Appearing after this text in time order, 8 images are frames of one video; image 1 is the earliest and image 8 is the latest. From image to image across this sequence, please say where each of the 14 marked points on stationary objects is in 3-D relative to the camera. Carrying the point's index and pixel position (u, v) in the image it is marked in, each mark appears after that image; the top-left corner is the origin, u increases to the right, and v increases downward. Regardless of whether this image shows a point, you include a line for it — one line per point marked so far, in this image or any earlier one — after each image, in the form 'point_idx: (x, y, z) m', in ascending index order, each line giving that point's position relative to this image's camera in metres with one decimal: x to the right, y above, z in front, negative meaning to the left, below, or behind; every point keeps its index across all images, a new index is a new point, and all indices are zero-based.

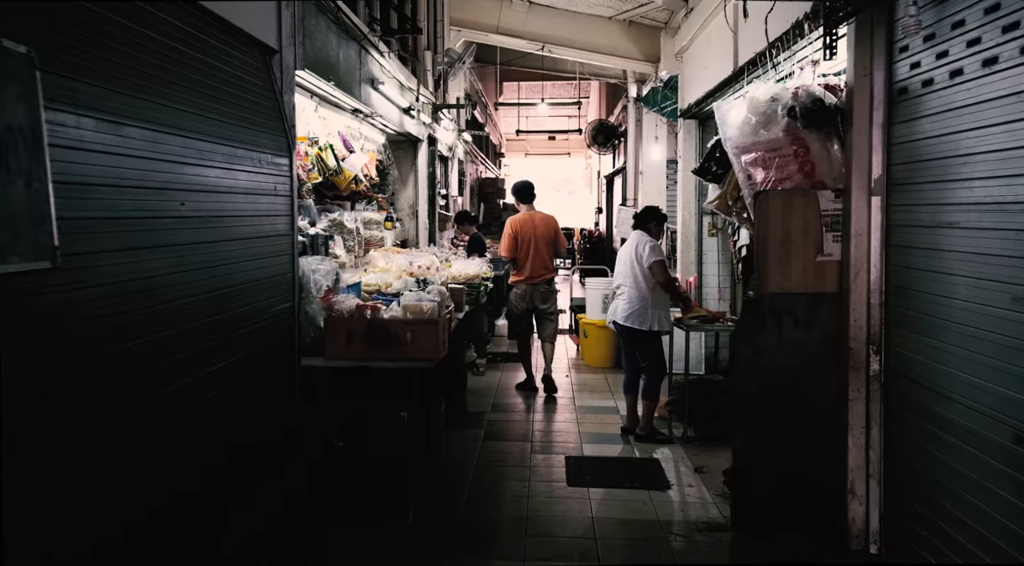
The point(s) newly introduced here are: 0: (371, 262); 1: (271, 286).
0: (-0.9, +0.1, +4.5) m
1: (-1.0, 0.0, +3.1) m
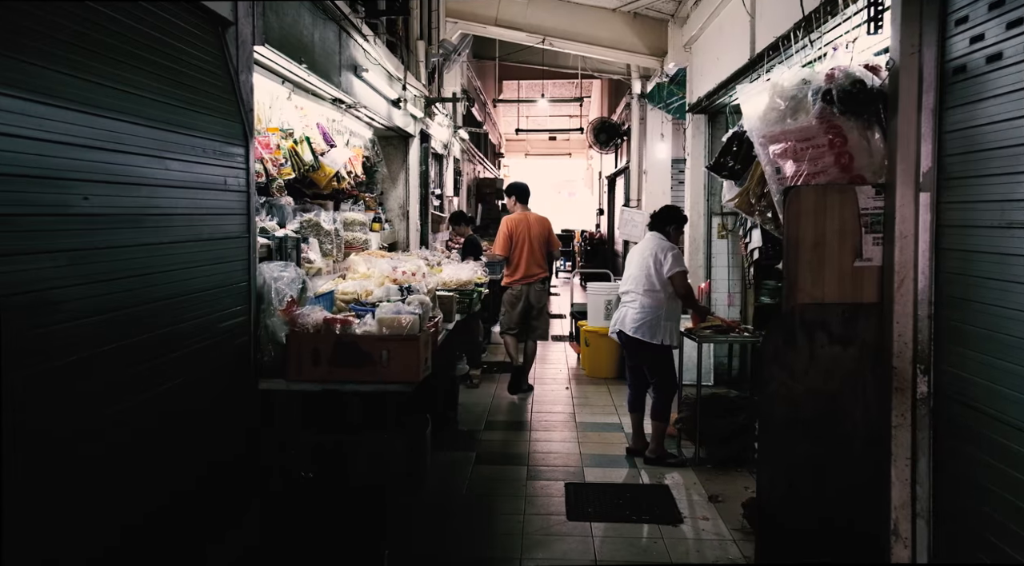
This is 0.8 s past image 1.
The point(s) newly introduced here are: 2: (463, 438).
0: (-0.9, +0.1, +4.1) m
1: (-1.0, 0.0, +2.7) m
2: (-0.3, -1.0, +4.5) m
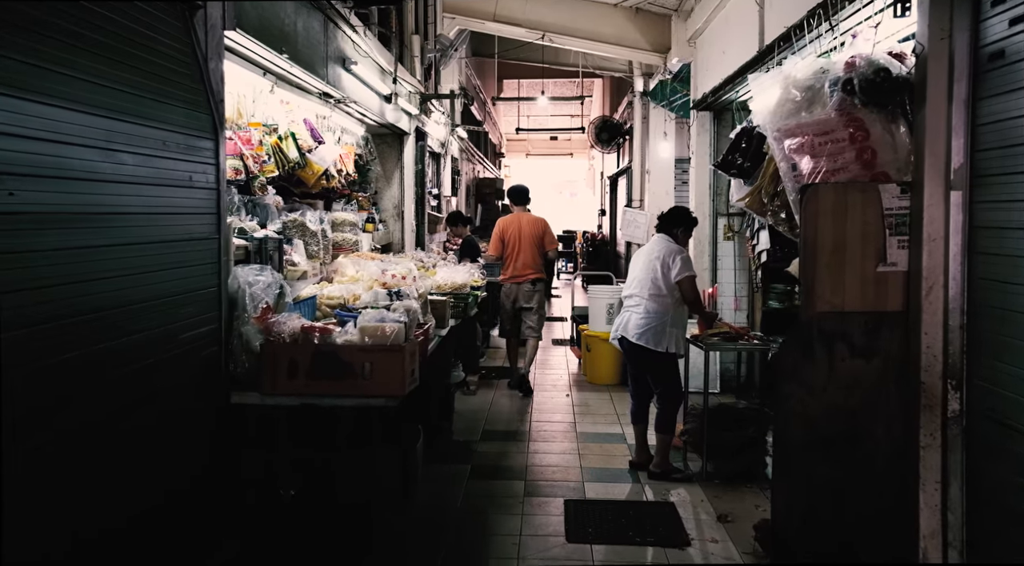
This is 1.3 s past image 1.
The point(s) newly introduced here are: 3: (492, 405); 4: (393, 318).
0: (-0.9, +0.1, +3.9) m
1: (-1.1, -0.1, +2.5) m
2: (-0.3, -1.0, +4.3) m
3: (-0.1, -0.9, +5.5) m
4: (-0.4, -0.1, +2.6) m
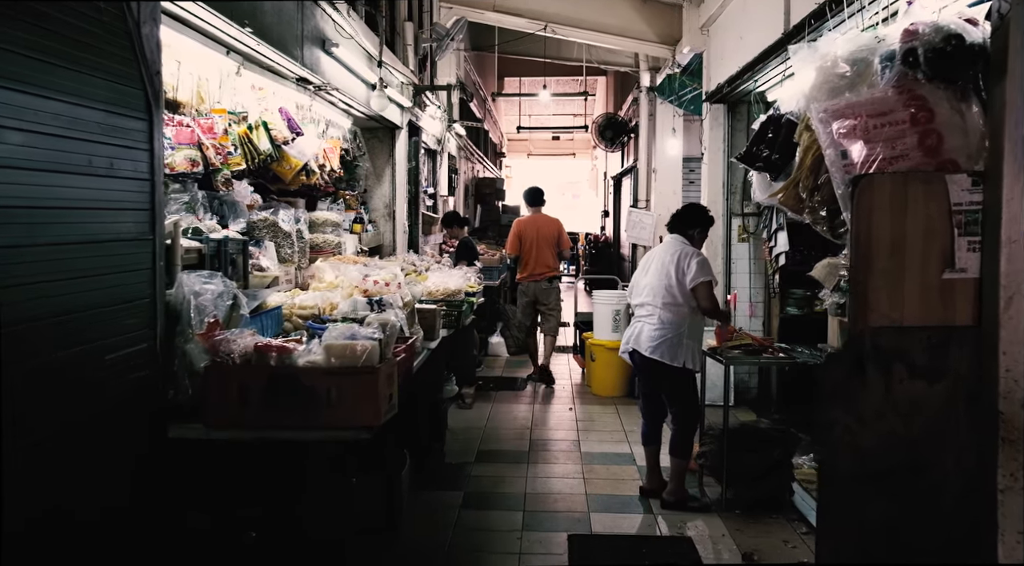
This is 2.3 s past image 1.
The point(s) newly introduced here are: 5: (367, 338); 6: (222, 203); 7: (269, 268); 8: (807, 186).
0: (-0.9, 0.0, +3.5) m
1: (-1.1, -0.1, +2.1) m
2: (-0.3, -1.0, +3.9) m
3: (-0.2, -0.9, +5.1) m
4: (-0.4, -0.2, +2.2) m
5: (-0.4, -0.2, +2.2) m
6: (-1.3, +0.4, +3.2) m
7: (-1.0, +0.1, +3.1) m
8: (+1.0, +0.3, +2.5) m
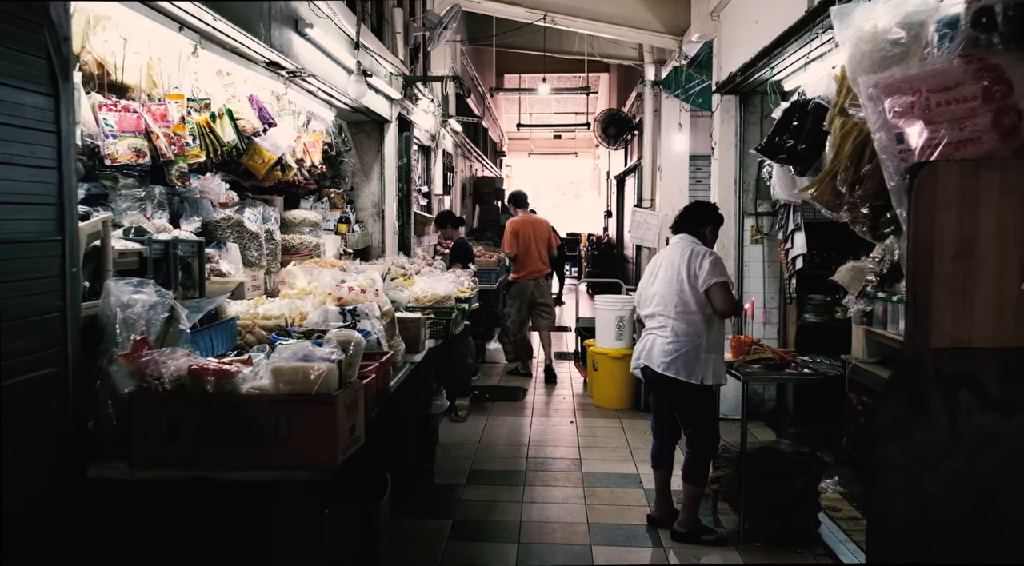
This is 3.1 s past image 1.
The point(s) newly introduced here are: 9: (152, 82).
0: (-1.0, 0.0, +3.1) m
1: (-1.1, -0.1, +1.7) m
2: (-0.4, -1.0, +3.5) m
3: (-0.2, -1.0, +4.7) m
4: (-0.5, -0.2, +1.8) m
5: (-0.5, -0.2, +1.8) m
6: (-1.3, +0.3, +2.9) m
7: (-1.1, 0.0, +2.8) m
8: (+1.0, +0.3, +2.2) m
9: (-1.3, +0.8, +2.7) m
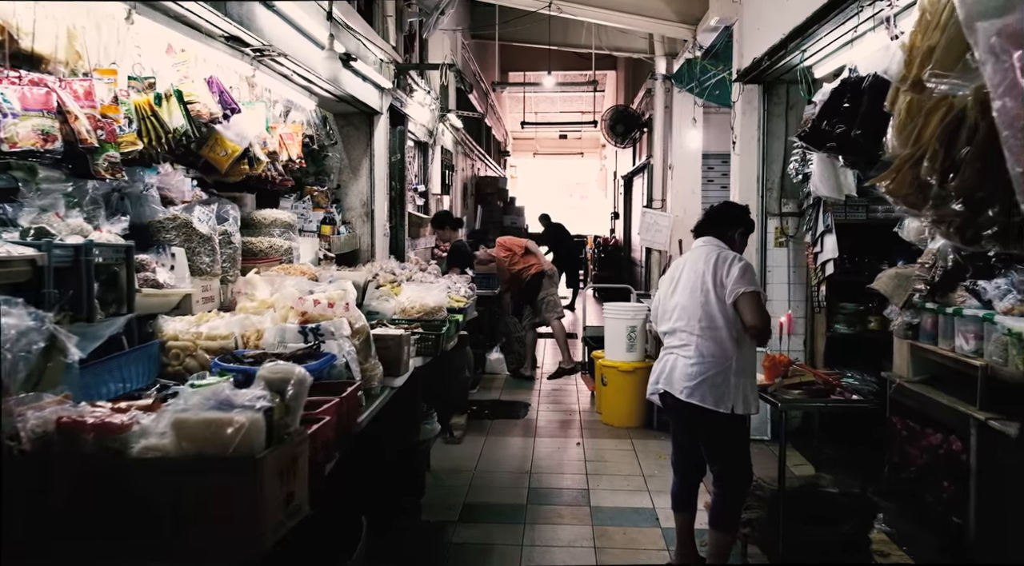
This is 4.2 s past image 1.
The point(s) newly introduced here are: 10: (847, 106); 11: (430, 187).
0: (-1.0, 0.0, +2.7) m
1: (-1.1, -0.1, +1.2) m
2: (-0.4, -1.1, +3.1) m
3: (-0.2, -1.0, +4.2) m
4: (-0.5, -0.2, +1.4) m
5: (-0.5, -0.2, +1.3) m
6: (-1.3, +0.3, +2.4) m
7: (-1.1, 0.0, +2.3) m
8: (+1.0, +0.3, +1.7) m
9: (-1.4, +0.7, +2.3) m
10: (+1.1, +0.6, +2.4) m
11: (-0.8, +0.9, +6.8) m
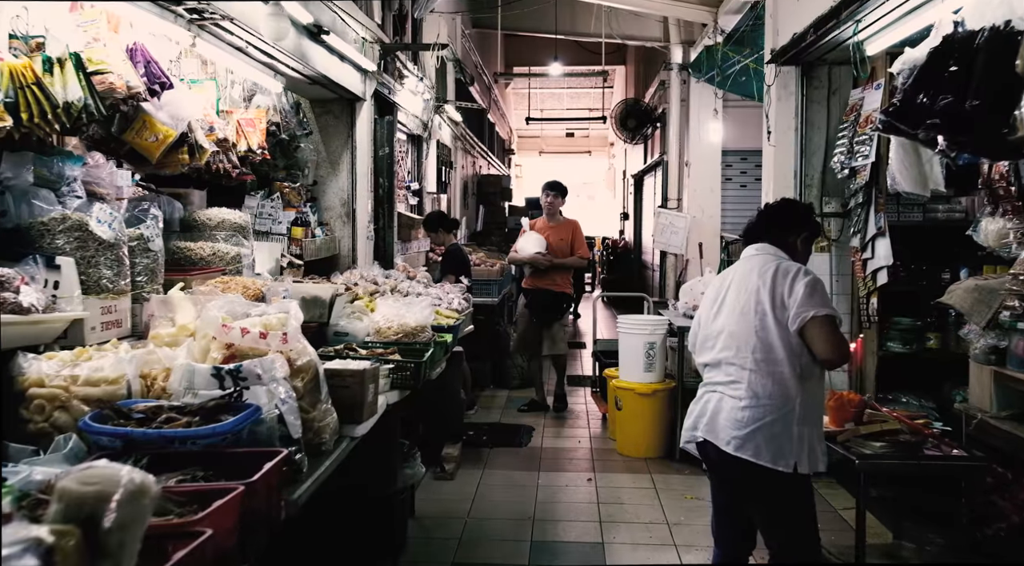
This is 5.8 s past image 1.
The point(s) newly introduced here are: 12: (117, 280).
0: (-1.0, -0.1, +2.1) m
1: (-1.2, -0.2, +0.6) m
2: (-0.4, -1.1, +2.5) m
3: (-0.2, -1.1, +3.6) m
4: (-0.5, -0.3, +0.8) m
5: (-0.5, -0.3, +0.7) m
6: (-1.3, +0.2, +1.8) m
7: (-1.1, -0.1, +1.7) m
8: (+1.0, +0.2, +1.1) m
9: (-1.4, +0.7, +1.7) m
10: (+1.1, +0.5, +1.8) m
11: (-0.7, +0.8, +6.2) m
12: (-1.1, 0.0, +2.0) m
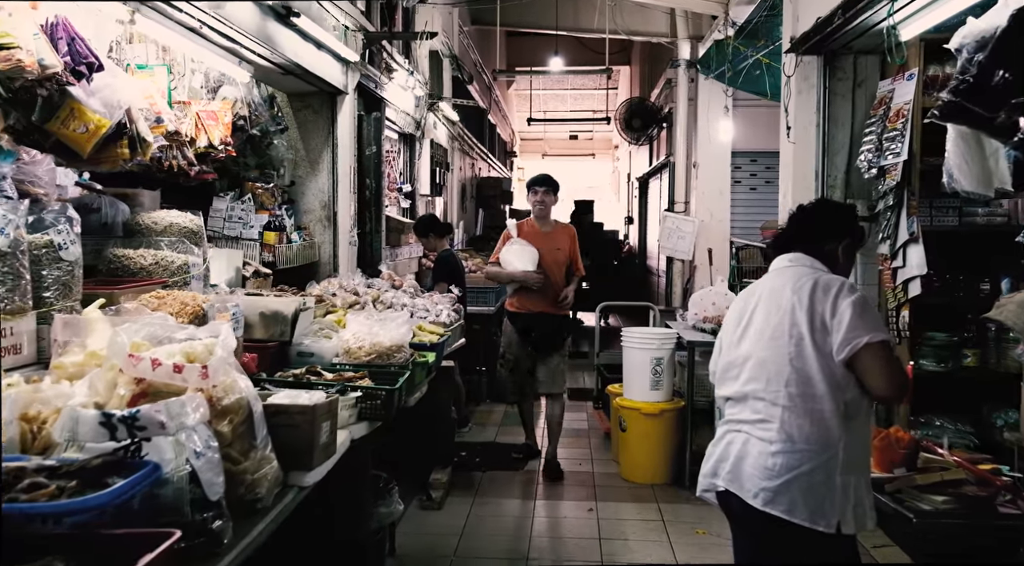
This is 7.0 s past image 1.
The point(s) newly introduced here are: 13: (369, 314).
0: (-1.0, -0.1, +1.7) m
1: (-1.2, -0.2, +0.3) m
2: (-0.4, -1.2, +2.1) m
3: (-0.2, -1.1, +3.3) m
4: (-0.6, -0.3, +0.4) m
5: (-0.6, -0.3, +0.4) m
6: (-1.4, +0.2, +1.5) m
7: (-1.2, -0.1, +1.4) m
8: (+0.9, +0.2, +0.7) m
9: (-1.4, +0.6, +1.3) m
10: (+1.0, +0.5, +1.4) m
11: (-0.8, +0.8, +5.8) m
12: (-1.1, 0.0, +1.7) m
13: (-0.6, -0.1, +2.9) m
